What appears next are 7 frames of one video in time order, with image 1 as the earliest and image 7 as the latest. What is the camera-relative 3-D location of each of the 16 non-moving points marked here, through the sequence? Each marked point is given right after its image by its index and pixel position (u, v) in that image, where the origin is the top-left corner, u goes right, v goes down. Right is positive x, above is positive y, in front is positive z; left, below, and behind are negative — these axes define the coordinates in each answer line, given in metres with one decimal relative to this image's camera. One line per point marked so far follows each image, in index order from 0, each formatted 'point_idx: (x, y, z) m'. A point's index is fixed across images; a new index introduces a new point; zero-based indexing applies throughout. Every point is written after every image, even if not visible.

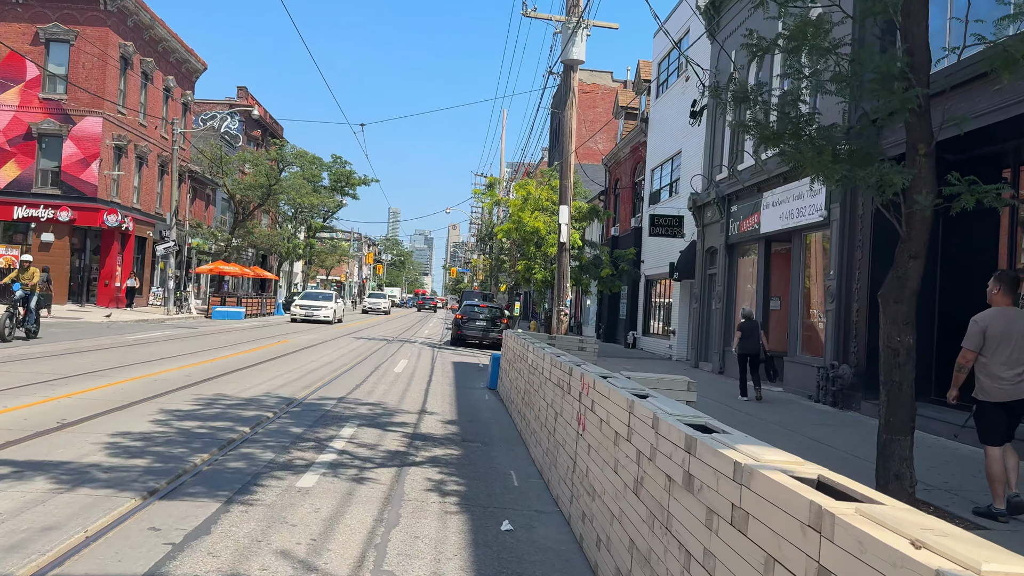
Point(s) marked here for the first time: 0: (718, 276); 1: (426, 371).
0: (+5.5, +0.3, +19.0) m
1: (-1.9, -1.7, +15.3) m
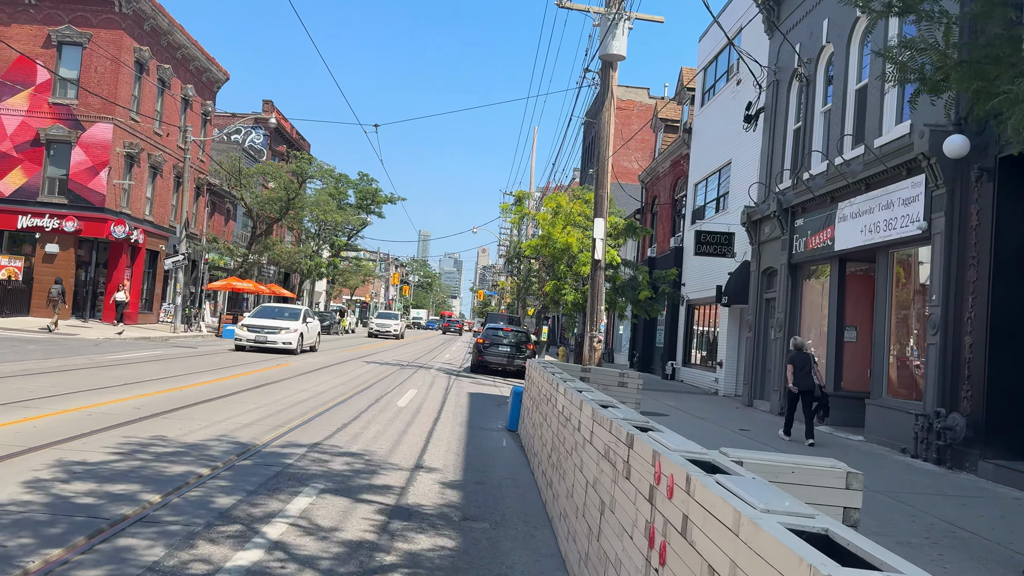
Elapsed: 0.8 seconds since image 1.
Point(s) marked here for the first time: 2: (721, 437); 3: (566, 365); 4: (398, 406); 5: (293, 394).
0: (+6.1, -0.3, +16.5) m
1: (-1.4, -2.1, +13.0) m
2: (+3.6, -2.5, +12.3) m
3: (+0.8, -1.2, +10.6) m
4: (-1.9, -1.9, +11.9) m
5: (-3.9, -1.8, +12.7) m
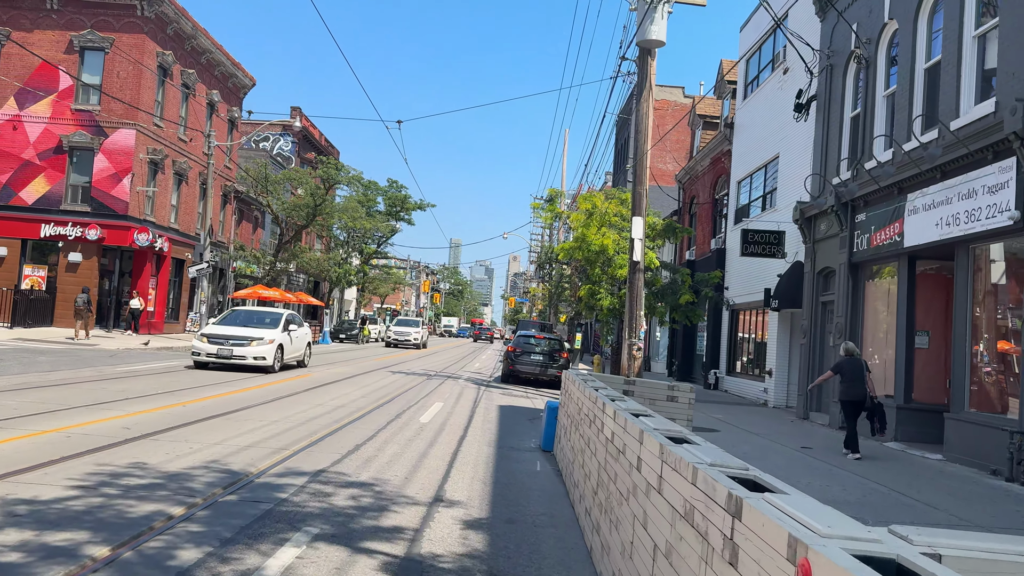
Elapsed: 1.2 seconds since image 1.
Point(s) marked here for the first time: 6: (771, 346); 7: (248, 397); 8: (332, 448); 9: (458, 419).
0: (+6.8, -0.3, +15.0) m
1: (-0.8, -2.1, +11.9) m
2: (+4.1, -2.5, +11.0) m
3: (+1.3, -1.2, +9.3) m
4: (-1.4, -2.0, +10.8) m
5: (-3.3, -1.9, +11.6) m
6: (+6.9, -1.6, +19.2) m
7: (-4.6, -1.9, +12.3) m
8: (-2.0, -1.8, +7.9) m
9: (-0.9, -2.1, +11.8) m
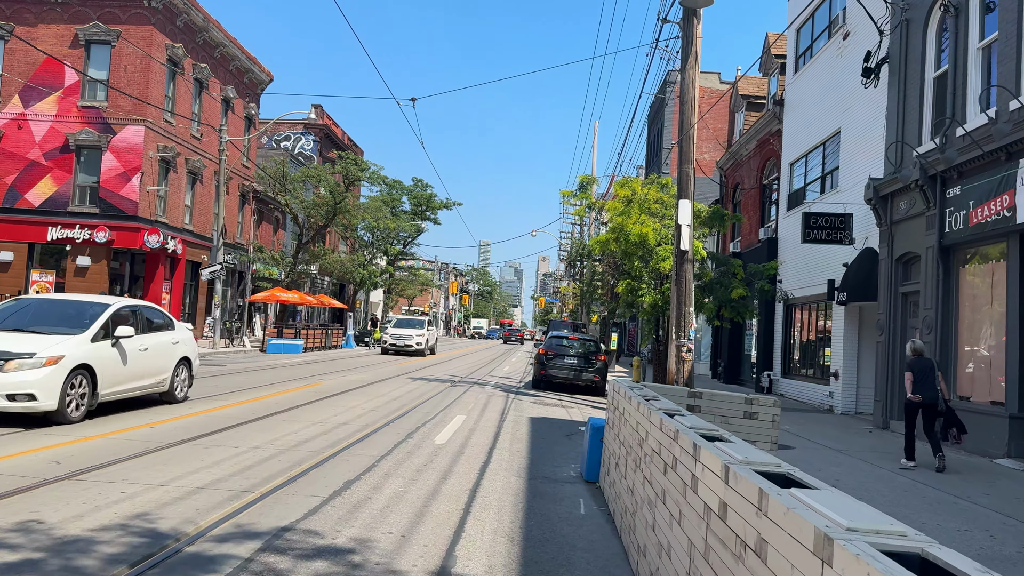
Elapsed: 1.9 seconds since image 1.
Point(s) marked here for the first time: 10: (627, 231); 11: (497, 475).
0: (+7.4, -0.1, +12.8) m
1: (-0.4, -2.0, +10.0) m
2: (+4.6, -2.4, +8.9) m
3: (+1.6, -1.1, +7.4) m
4: (-1.0, -1.9, +8.9) m
5: (-2.9, -1.8, +9.9) m
6: (+7.7, -1.4, +17.0) m
7: (-4.1, -1.8, +10.6) m
8: (-1.7, -1.7, +6.0) m
9: (-0.4, -2.1, +9.9) m
10: (+2.9, +1.4, +18.1) m
11: (-0.2, -1.9, +7.4) m
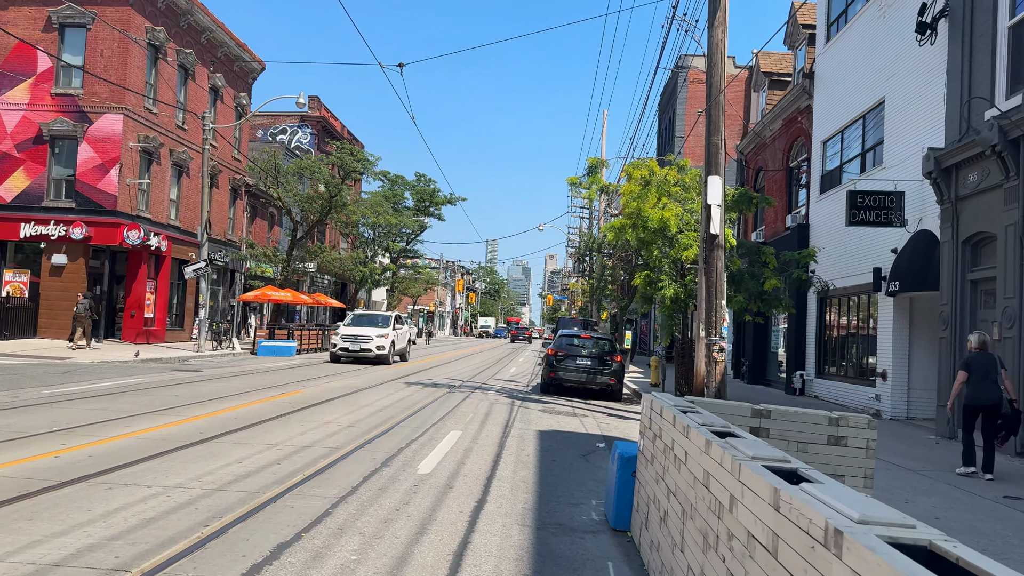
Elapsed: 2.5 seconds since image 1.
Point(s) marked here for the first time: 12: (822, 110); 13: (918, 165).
0: (+7.4, +0.1, +10.9) m
1: (-0.3, -1.9, +8.1) m
2: (+4.6, -2.2, +7.0) m
3: (+1.6, -0.9, +5.5) m
4: (-0.9, -1.8, +7.0) m
5: (-2.8, -1.7, +8.0) m
6: (+7.8, -1.1, +15.0) m
7: (-4.0, -1.7, +8.8) m
8: (-1.7, -1.6, +4.2) m
9: (-0.4, -1.9, +8.0) m
10: (+3.0, +1.6, +16.2) m
11: (-0.1, -1.8, +5.5) m
12: (+8.4, +4.8, +19.4) m
13: (+7.8, +2.4, +13.7) m
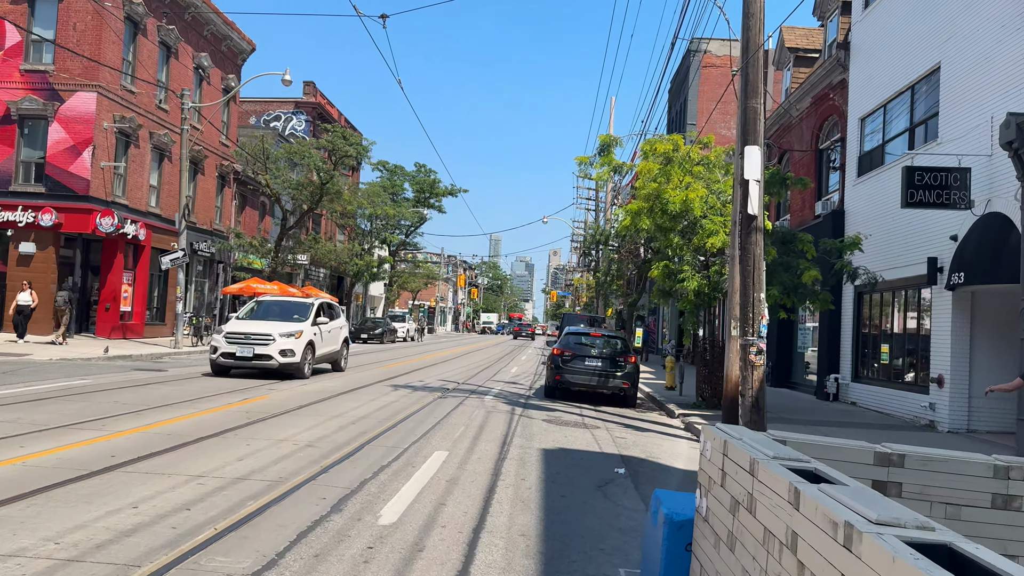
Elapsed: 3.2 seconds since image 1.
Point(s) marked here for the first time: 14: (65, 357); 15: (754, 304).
0: (+7.4, +0.2, +8.9) m
1: (-0.4, -1.8, +6.2) m
2: (+4.6, -2.1, +5.1) m
3: (+1.6, -0.8, +3.6) m
4: (-1.0, -1.7, +5.2) m
5: (-2.9, -1.6, +6.1) m
6: (+7.8, -1.0, +13.1) m
7: (-4.0, -1.6, +6.9) m
8: (-1.7, -1.5, +2.3) m
9: (-0.4, -1.8, +6.1) m
10: (+3.0, +1.8, +14.3) m
11: (-0.2, -1.7, +3.7) m
12: (+8.5, +5.0, +17.4) m
13: (+7.8, +2.5, +11.7) m
14: (-11.3, -1.9, +18.2) m
15: (+3.6, -0.2, +10.6) m
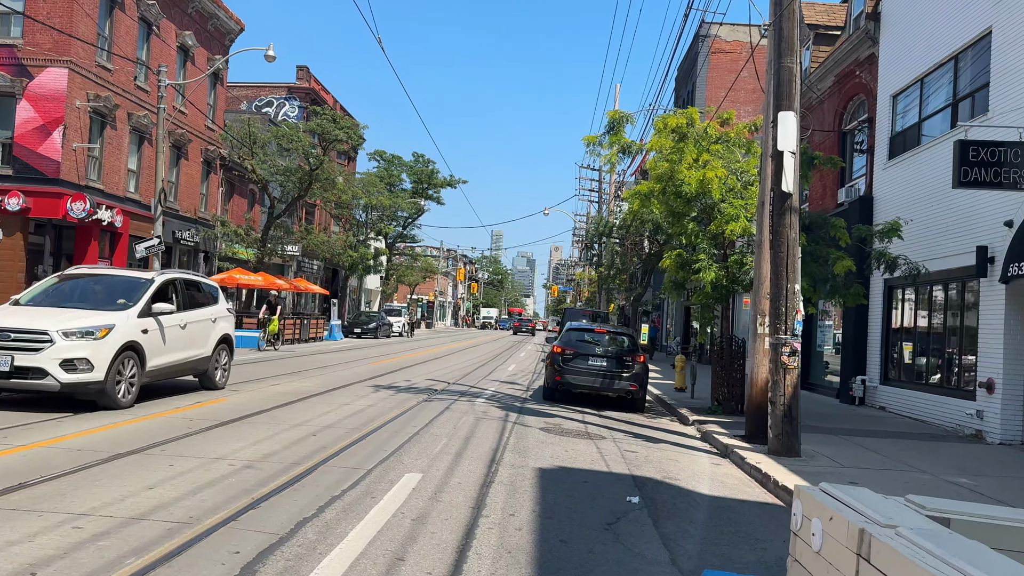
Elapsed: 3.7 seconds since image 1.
0: (+7.3, +0.3, +7.4) m
1: (-0.5, -1.7, +4.7) m
2: (+4.5, -2.0, +3.6) m
3: (+1.5, -0.7, +2.1) m
4: (-1.1, -1.5, +3.7) m
5: (-3.0, -1.5, +4.7) m
6: (+7.7, -0.9, +11.6) m
7: (-4.1, -1.4, +5.5) m
8: (-1.8, -1.3, +0.8) m
9: (-0.5, -1.7, +4.6) m
10: (+3.0, +1.9, +12.8) m
11: (-0.3, -1.6, +2.2) m
12: (+8.4, +5.1, +15.9) m
13: (+7.7, +2.6, +10.2) m
14: (-11.3, -1.6, +16.7) m
15: (+3.5, -0.1, +9.1) m
